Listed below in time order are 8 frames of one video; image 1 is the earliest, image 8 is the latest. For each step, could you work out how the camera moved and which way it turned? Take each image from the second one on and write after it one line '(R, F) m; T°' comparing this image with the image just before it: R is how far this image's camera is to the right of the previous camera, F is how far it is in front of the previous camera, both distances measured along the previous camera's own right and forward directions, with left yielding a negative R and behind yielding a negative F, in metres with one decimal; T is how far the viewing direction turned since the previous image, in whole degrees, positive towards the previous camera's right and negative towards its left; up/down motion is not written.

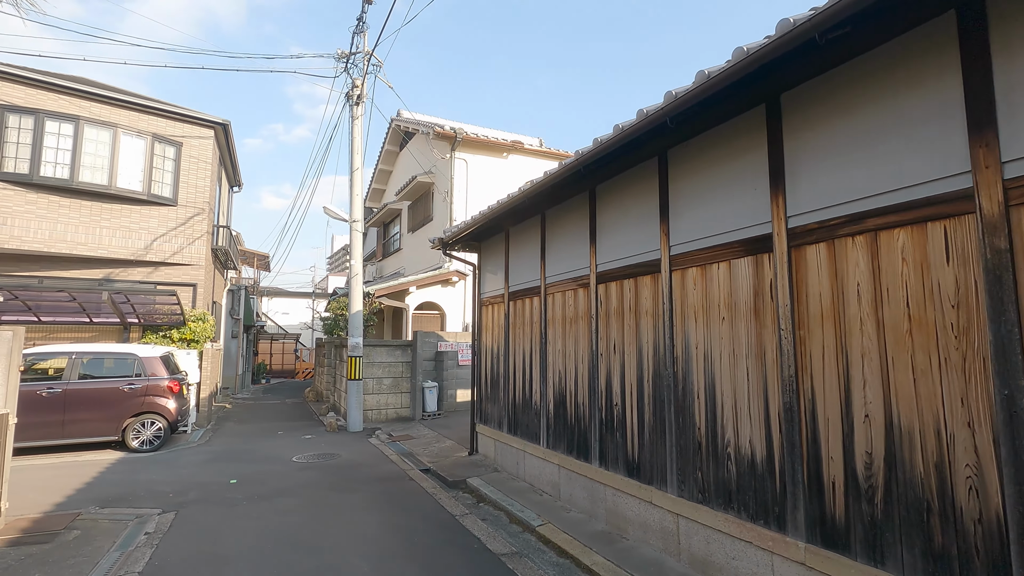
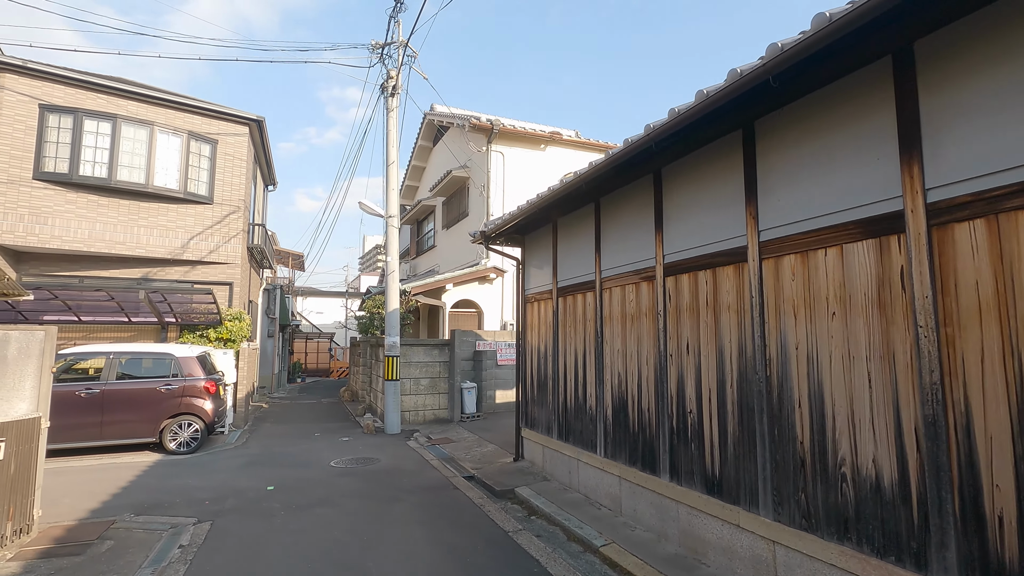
(-0.3, +0.5) m; -3°
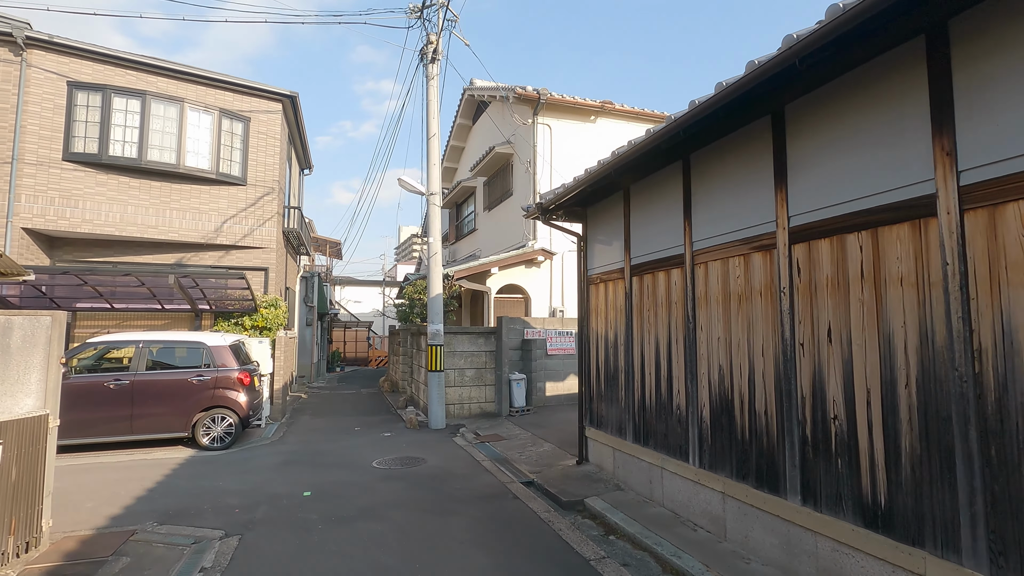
(-0.3, +0.9) m; -4°
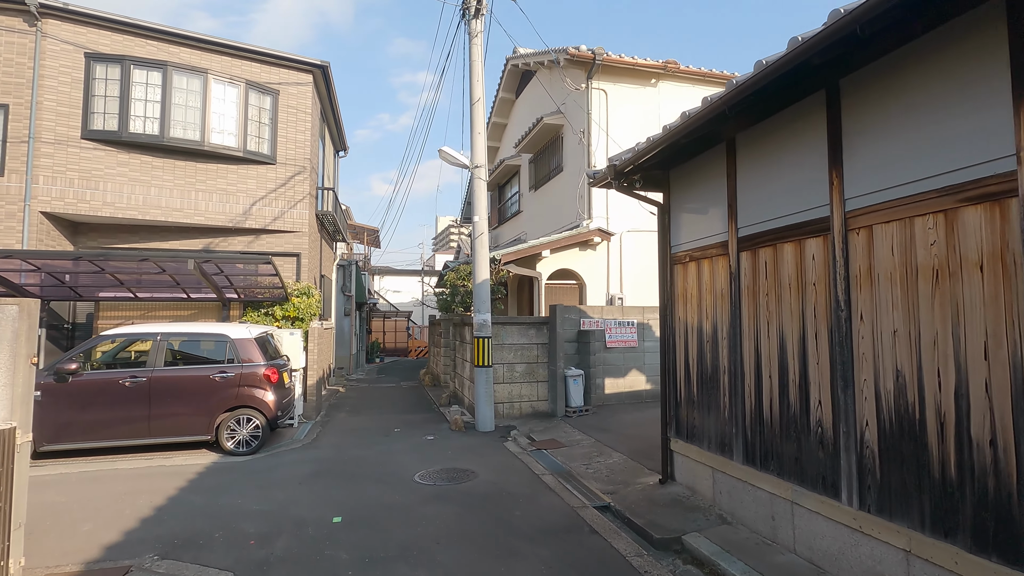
(-0.3, +1.2) m; -4°
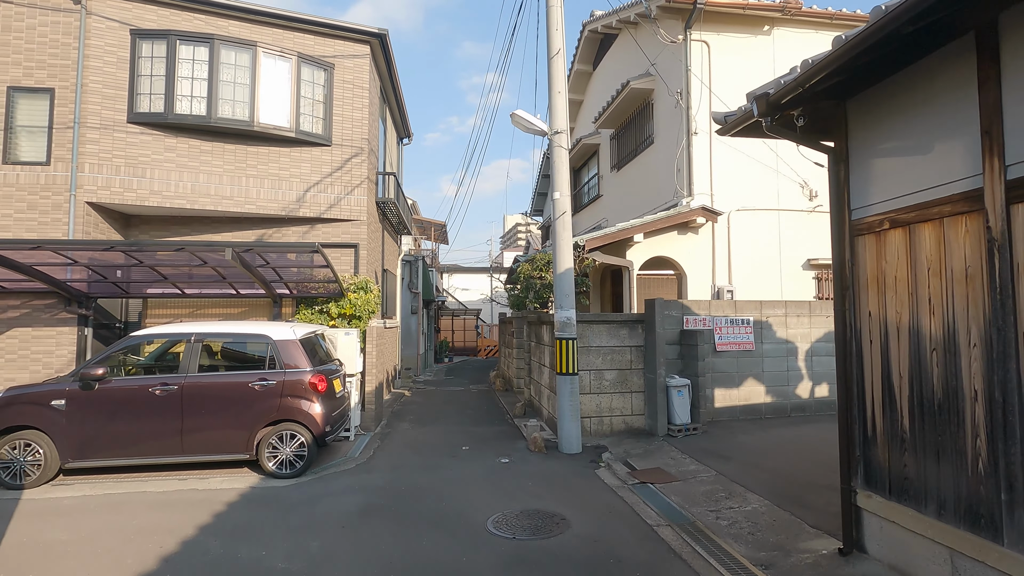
(-0.3, +1.5) m; -7°
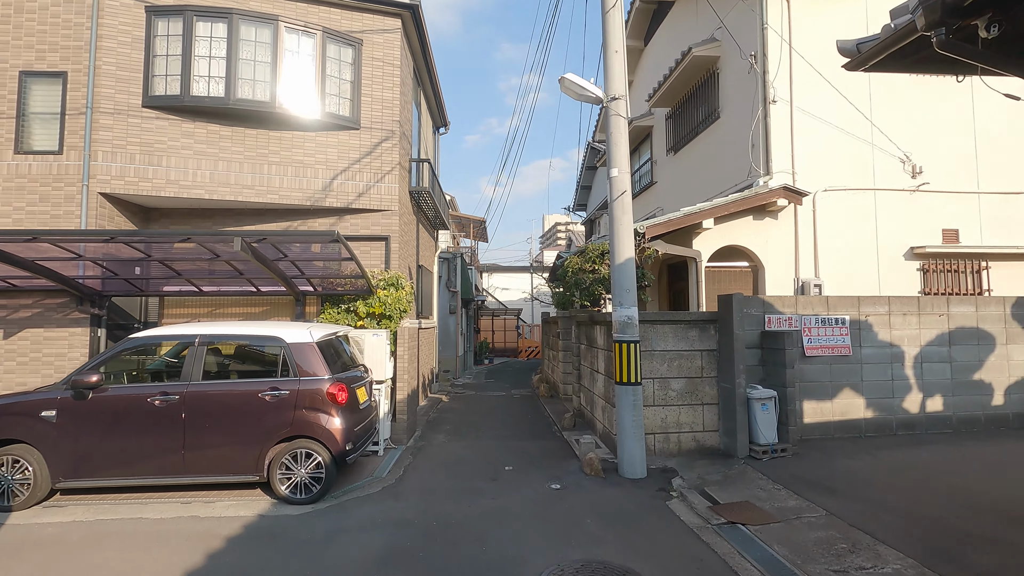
(-0.1, +1.0) m; -4°
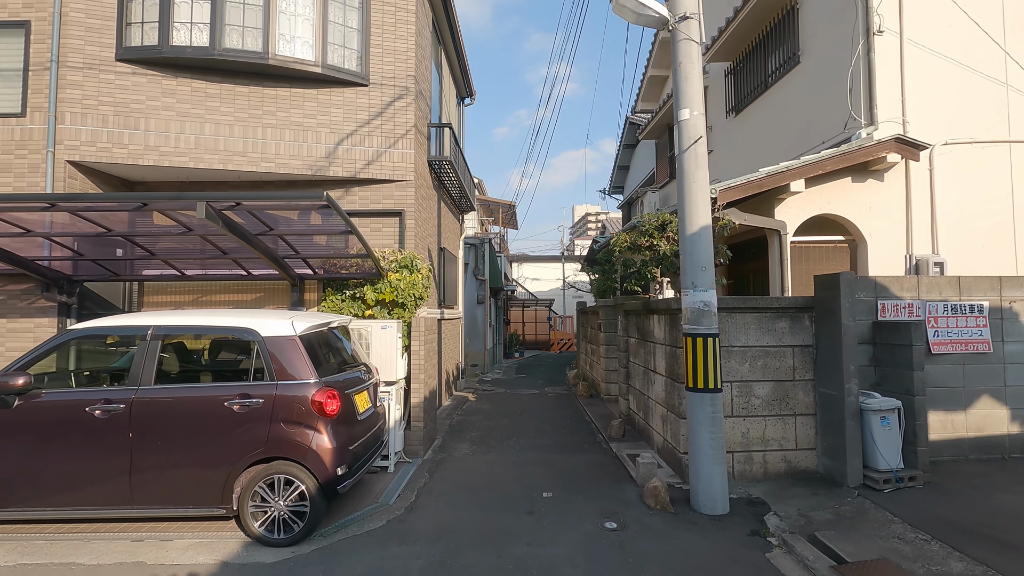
(-0.1, +1.3) m; -3°
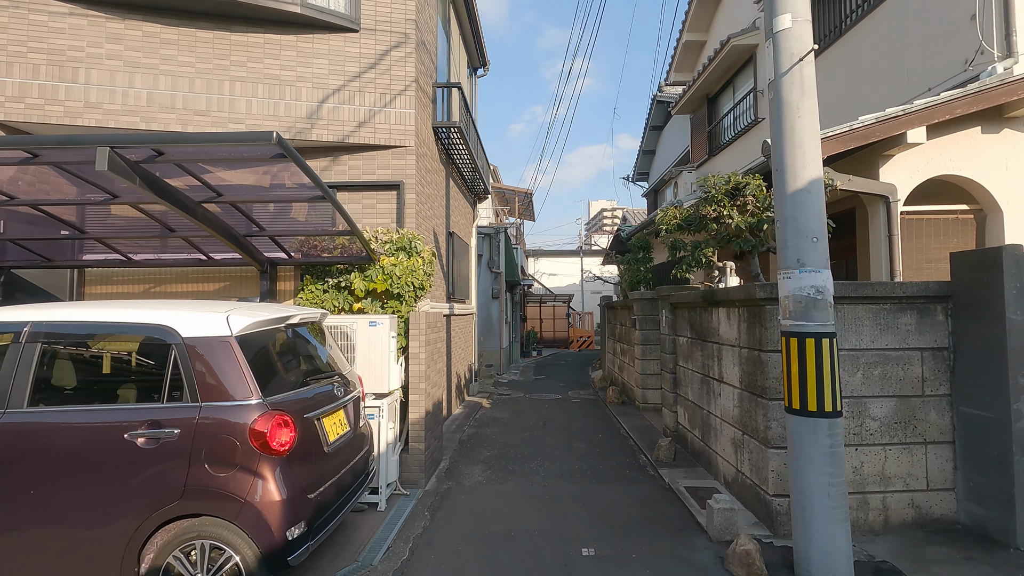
(-0.1, +1.3) m; -2°
